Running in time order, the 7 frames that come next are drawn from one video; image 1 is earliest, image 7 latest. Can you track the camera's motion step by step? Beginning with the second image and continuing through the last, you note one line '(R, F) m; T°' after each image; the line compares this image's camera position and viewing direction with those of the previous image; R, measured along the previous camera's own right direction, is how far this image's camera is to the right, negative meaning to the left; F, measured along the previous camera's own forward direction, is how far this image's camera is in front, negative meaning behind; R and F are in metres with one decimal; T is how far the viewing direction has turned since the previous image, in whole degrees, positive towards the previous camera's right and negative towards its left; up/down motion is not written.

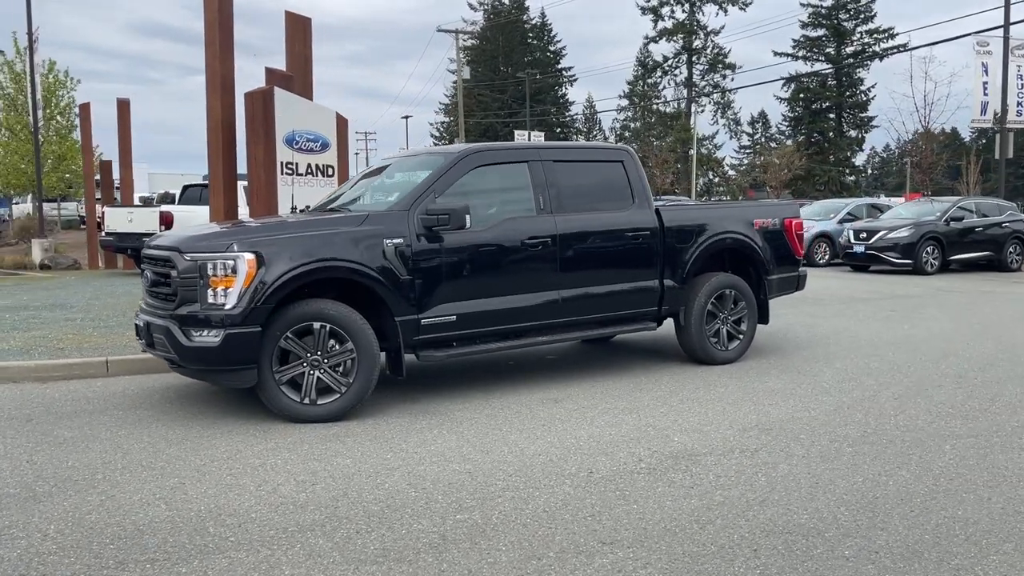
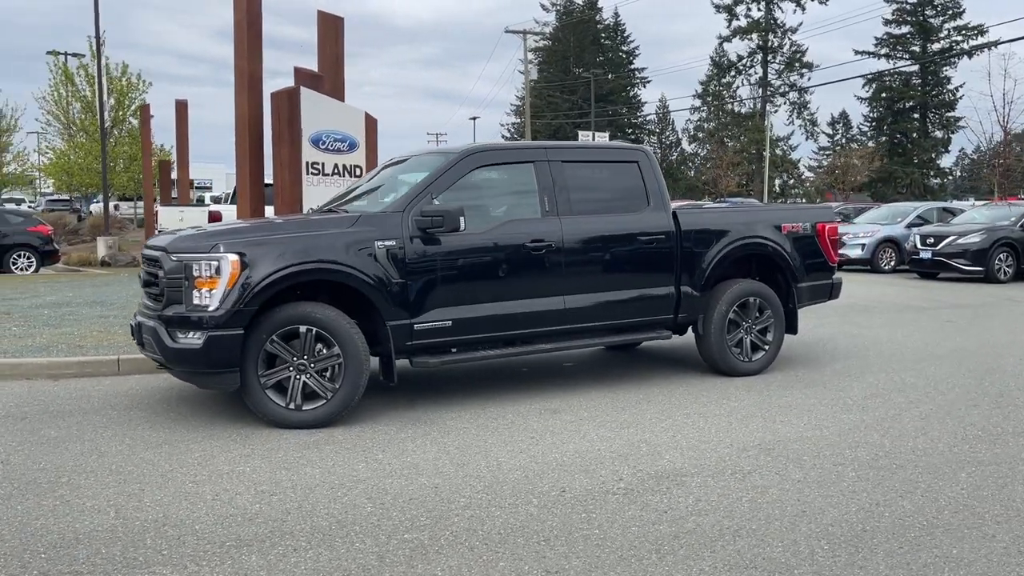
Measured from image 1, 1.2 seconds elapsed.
(+0.5, +0.3) m; -5°
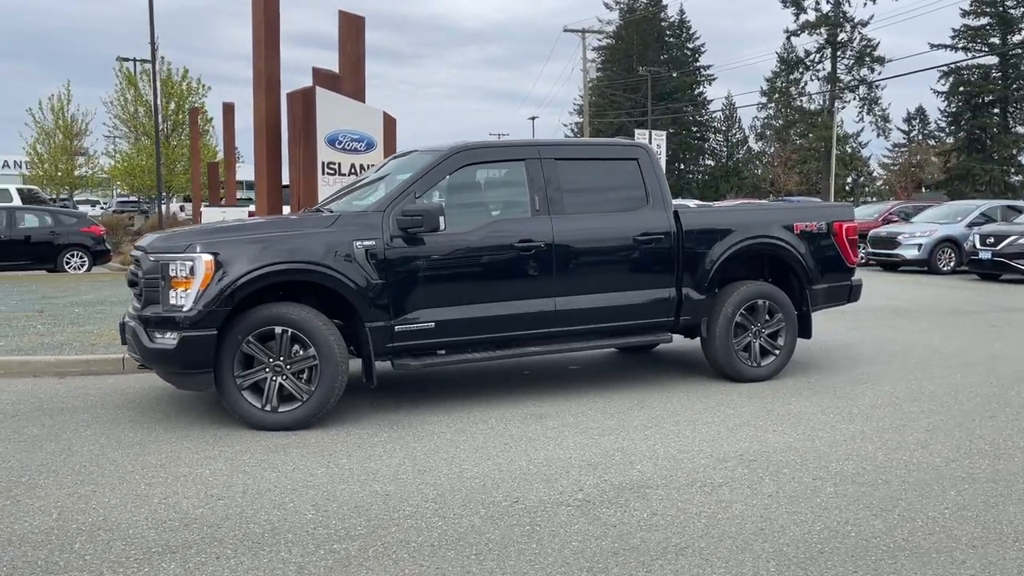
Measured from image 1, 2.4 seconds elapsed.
(+0.6, +0.2) m; -4°
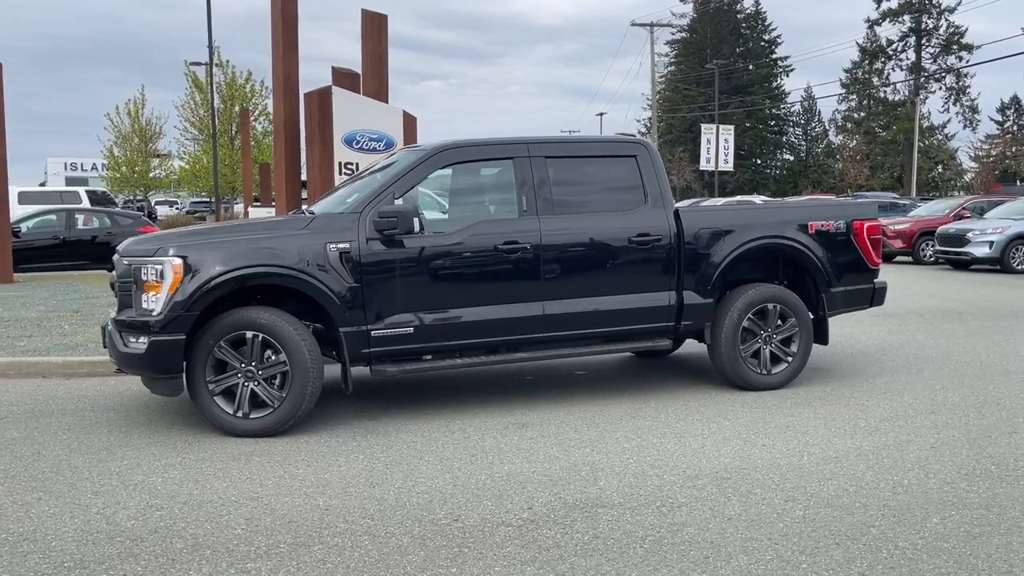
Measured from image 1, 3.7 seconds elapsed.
(+0.7, +0.3) m; -5°
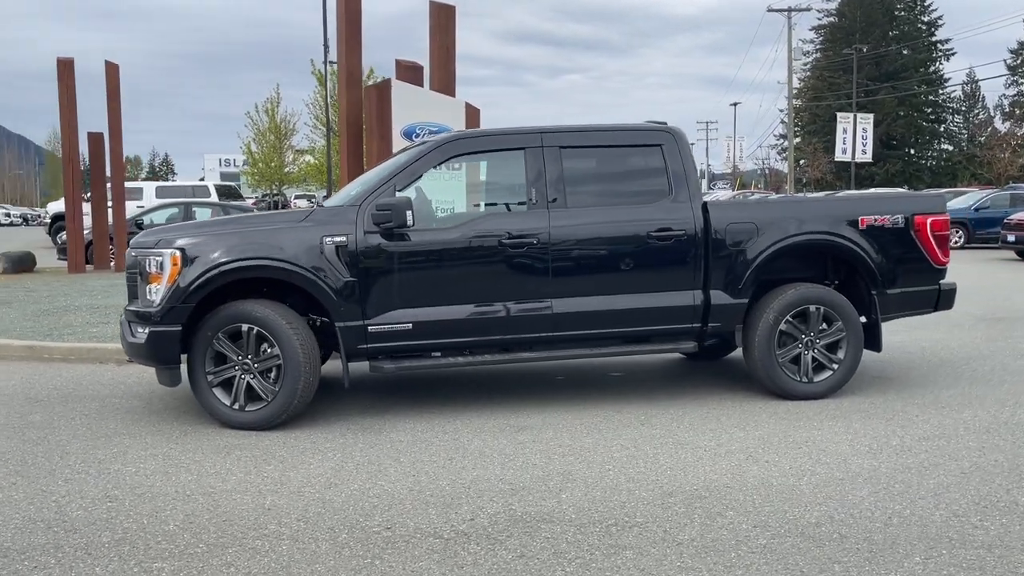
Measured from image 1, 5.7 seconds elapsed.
(+0.9, +0.3) m; -9°
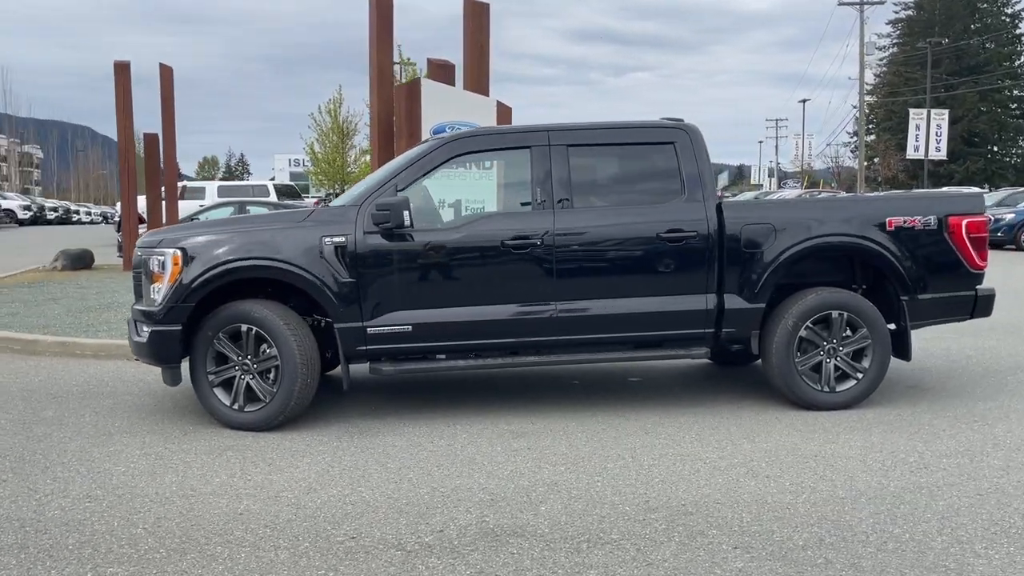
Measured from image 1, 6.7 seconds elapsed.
(+0.4, +0.2) m; -4°
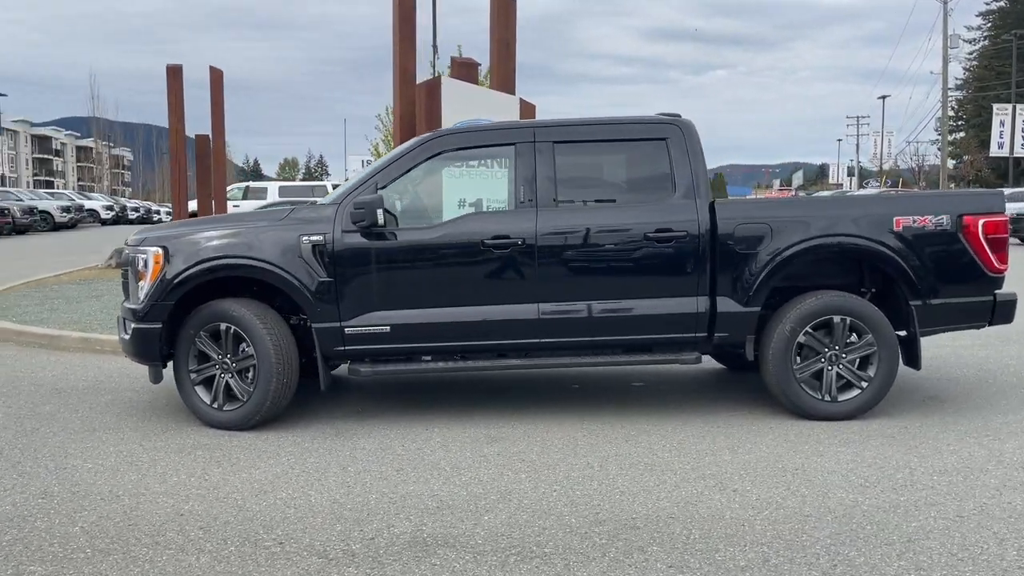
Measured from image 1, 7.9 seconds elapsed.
(+0.6, +0.2) m; -5°
